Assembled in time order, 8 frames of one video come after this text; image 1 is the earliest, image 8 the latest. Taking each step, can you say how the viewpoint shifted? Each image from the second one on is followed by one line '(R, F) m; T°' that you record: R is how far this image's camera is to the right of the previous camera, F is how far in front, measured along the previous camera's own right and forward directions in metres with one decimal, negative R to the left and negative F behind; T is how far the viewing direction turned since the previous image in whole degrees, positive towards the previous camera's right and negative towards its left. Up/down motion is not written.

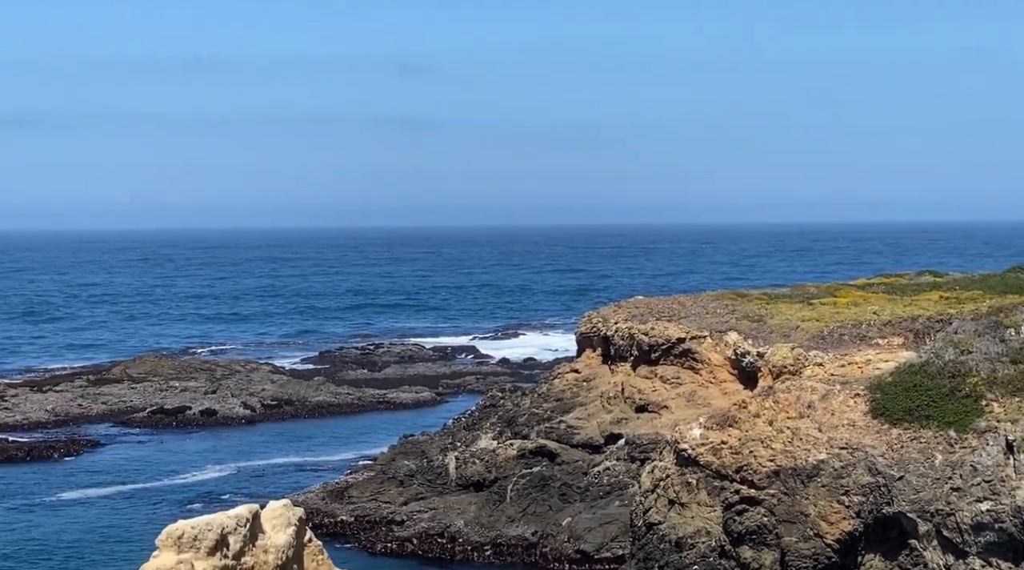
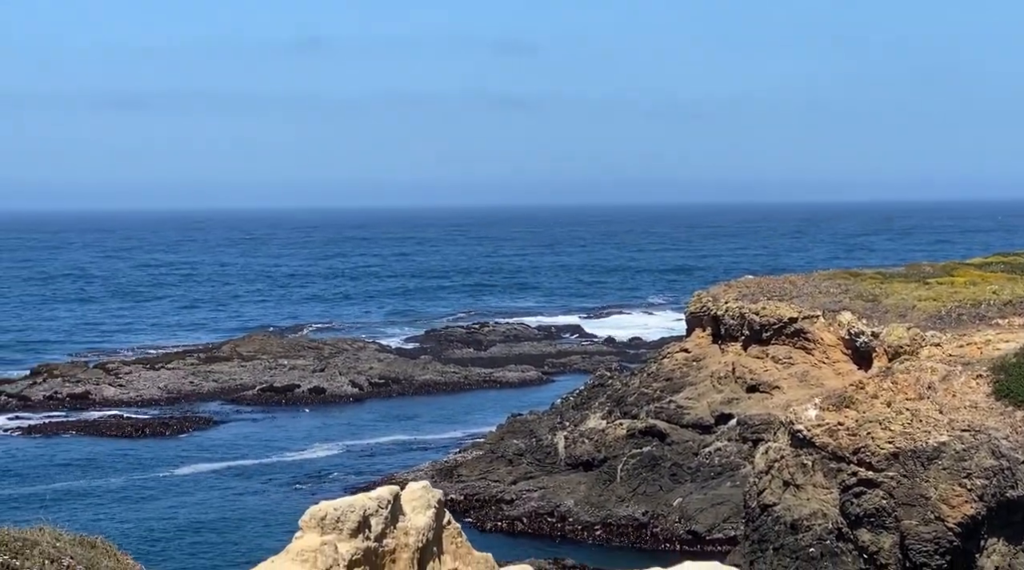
(-0.2, +0.2) m; -3°
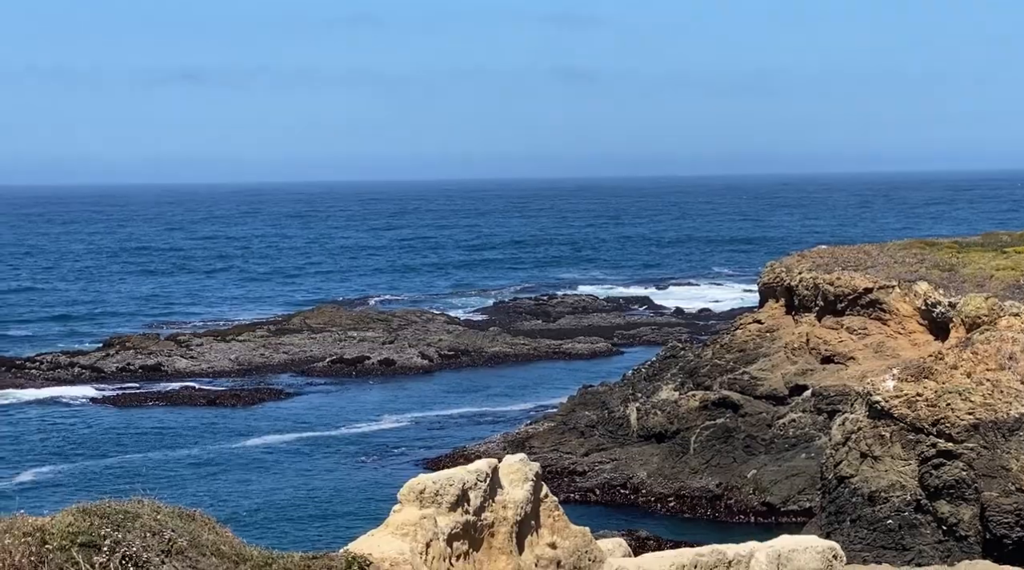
(-0.2, +0.1) m; -2°
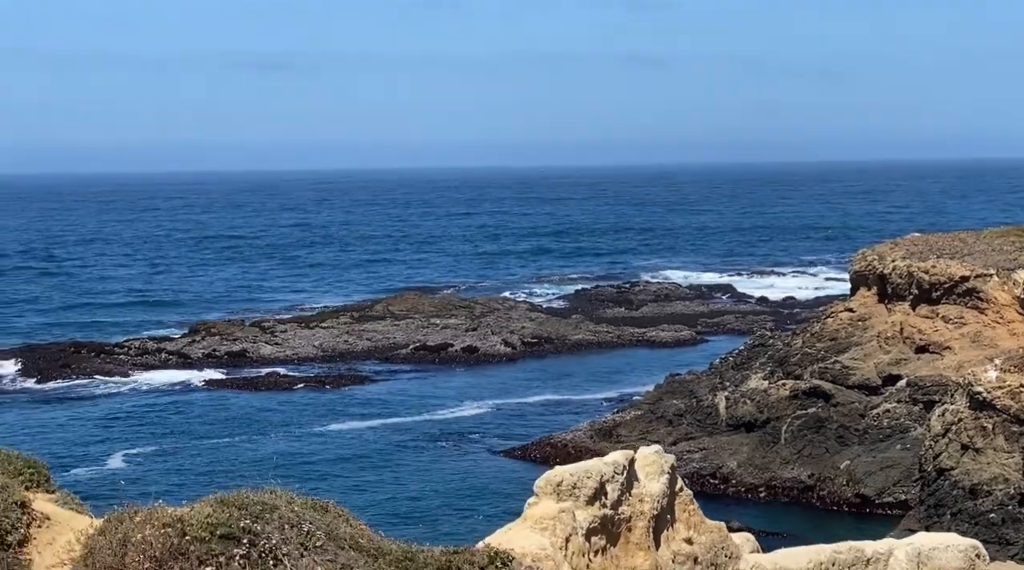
(-0.3, +0.3) m; -2°
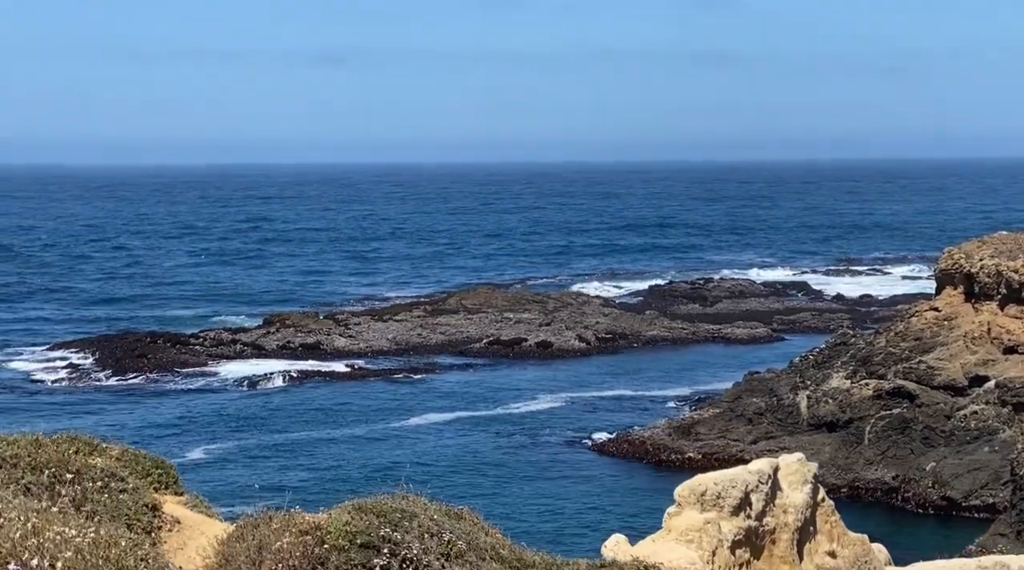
(-0.3, +0.3) m; -2°
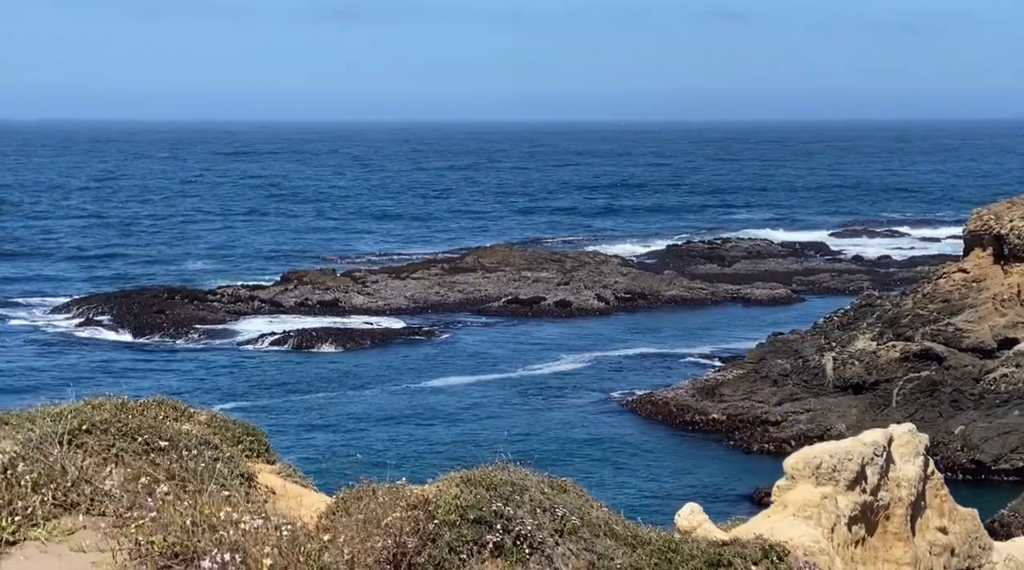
(-0.4, +0.4) m; 0°
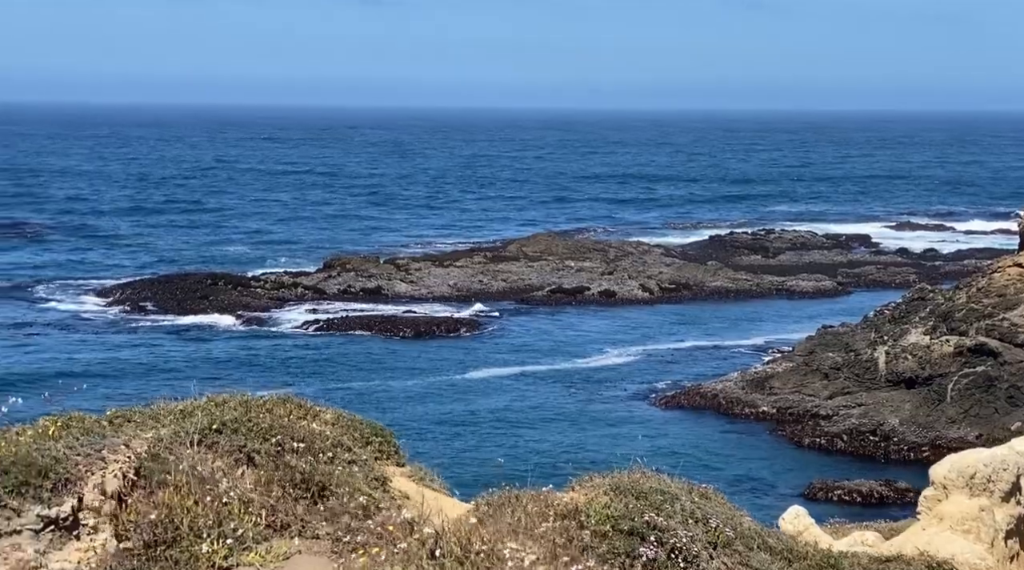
(-0.4, +0.3) m; -1°
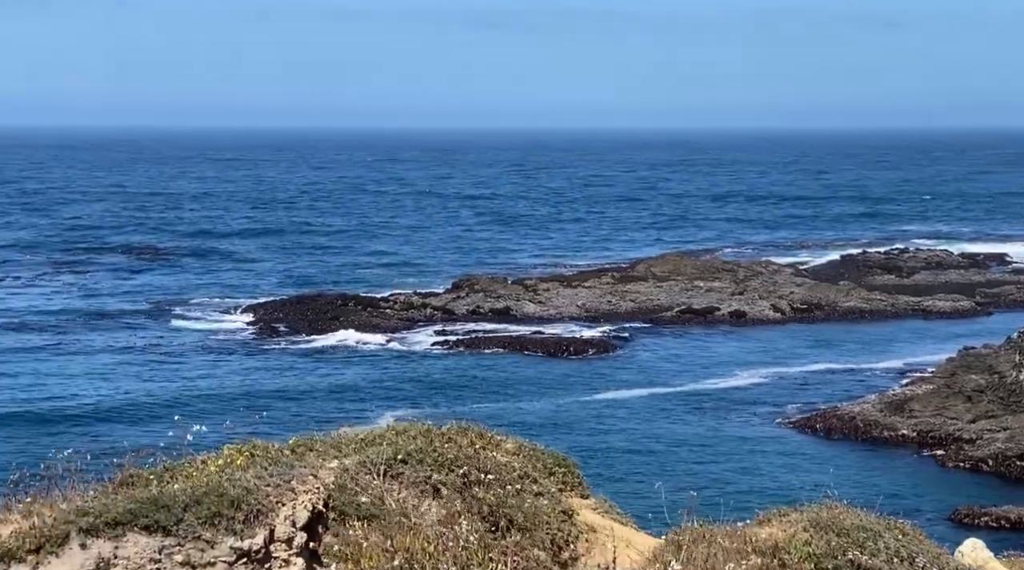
(-0.2, +0.3) m; -4°
